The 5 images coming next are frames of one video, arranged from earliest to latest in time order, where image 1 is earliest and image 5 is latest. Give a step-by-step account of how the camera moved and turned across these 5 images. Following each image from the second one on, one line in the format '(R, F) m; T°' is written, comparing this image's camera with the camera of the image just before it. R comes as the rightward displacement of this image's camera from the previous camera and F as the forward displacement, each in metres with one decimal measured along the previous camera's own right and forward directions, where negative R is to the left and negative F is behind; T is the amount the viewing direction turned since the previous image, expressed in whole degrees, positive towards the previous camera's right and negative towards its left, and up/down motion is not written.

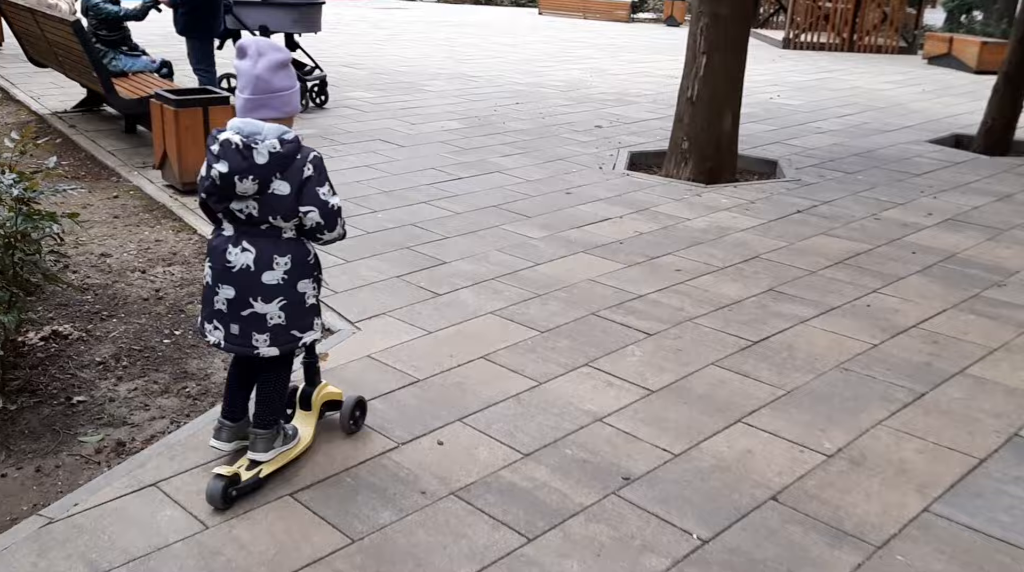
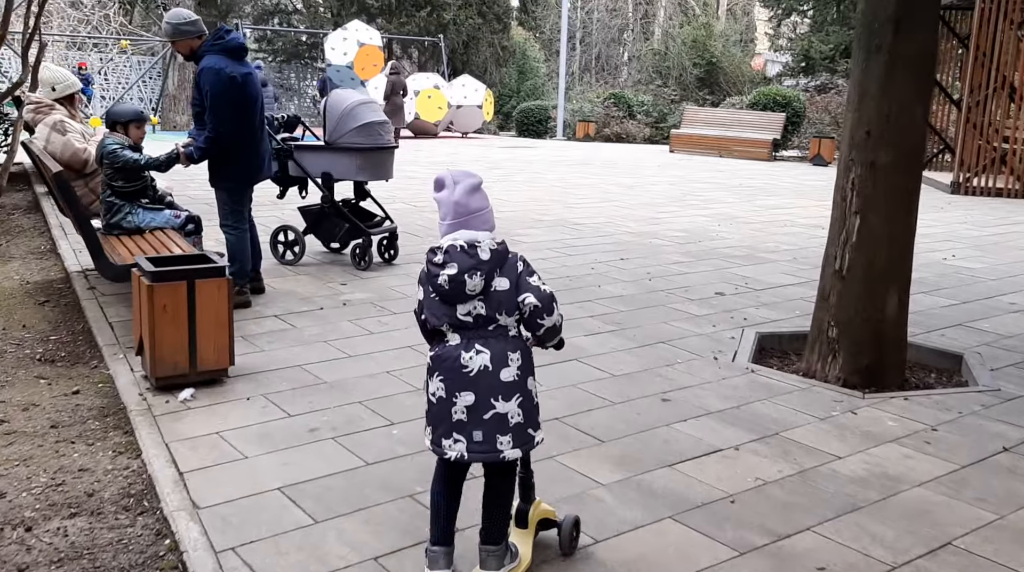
(+0.3, +1.7) m; -8°
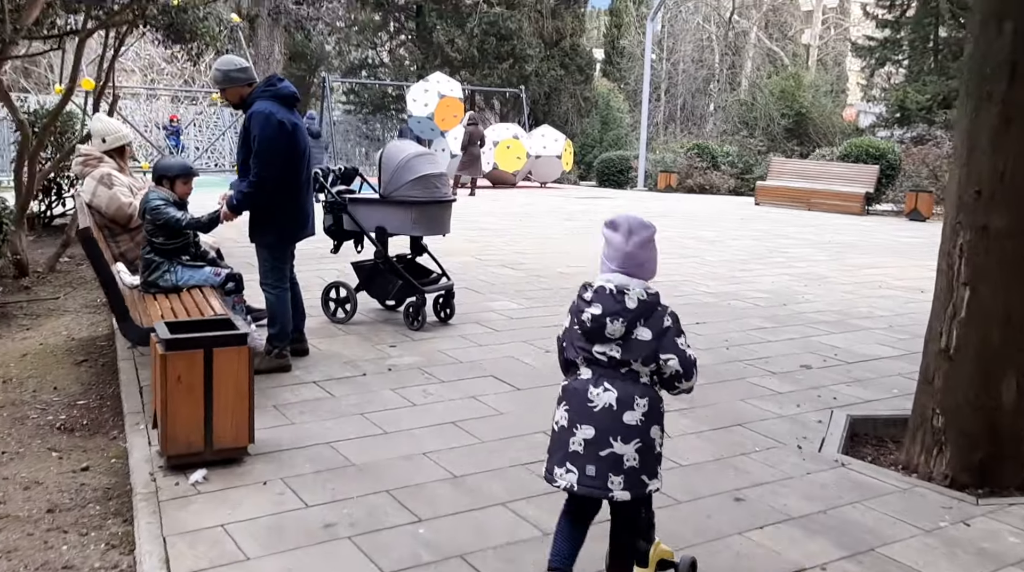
(+0.1, +0.5) m; -5°
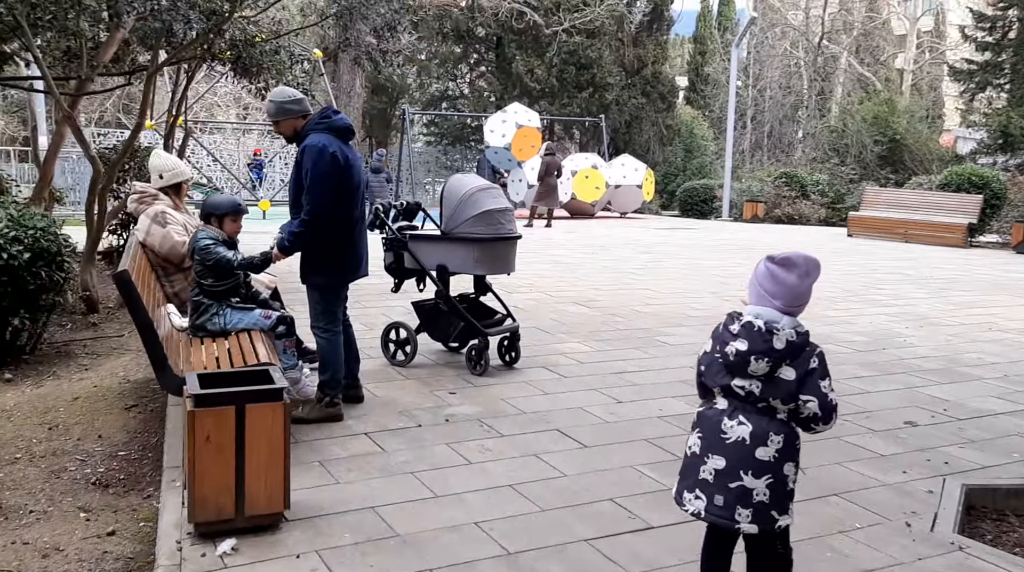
(+0.1, +0.5) m; -5°
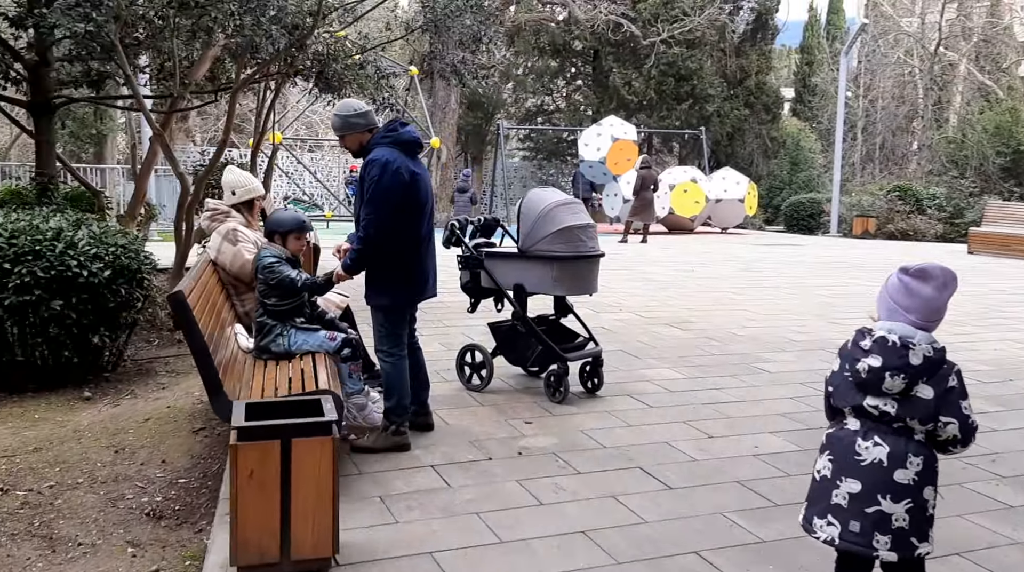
(+0.1, +0.4) m; -6°
